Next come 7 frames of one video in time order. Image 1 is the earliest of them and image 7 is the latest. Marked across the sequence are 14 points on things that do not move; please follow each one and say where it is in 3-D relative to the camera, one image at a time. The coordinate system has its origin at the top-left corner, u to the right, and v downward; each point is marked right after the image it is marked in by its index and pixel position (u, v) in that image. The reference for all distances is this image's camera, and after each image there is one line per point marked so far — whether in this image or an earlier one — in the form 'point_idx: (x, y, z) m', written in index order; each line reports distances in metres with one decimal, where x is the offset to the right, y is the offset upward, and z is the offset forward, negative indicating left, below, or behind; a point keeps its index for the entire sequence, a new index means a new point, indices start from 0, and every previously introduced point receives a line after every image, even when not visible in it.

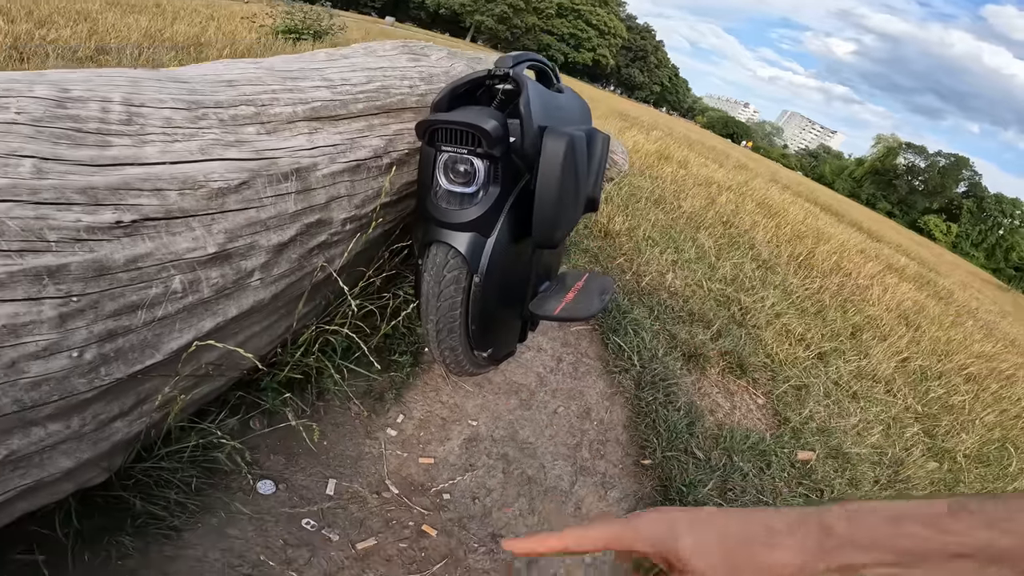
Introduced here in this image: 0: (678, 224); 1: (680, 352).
0: (+1.1, +0.5, +4.0) m
1: (+0.7, -0.3, +2.5) m
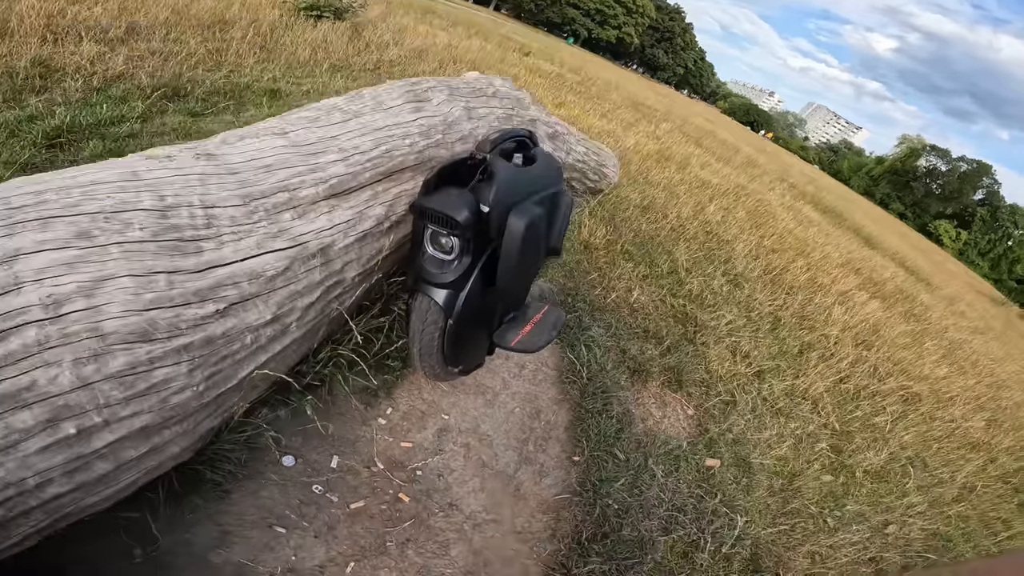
0: (+1.1, +0.4, +4.4) m
1: (+0.6, -0.4, +3.0) m
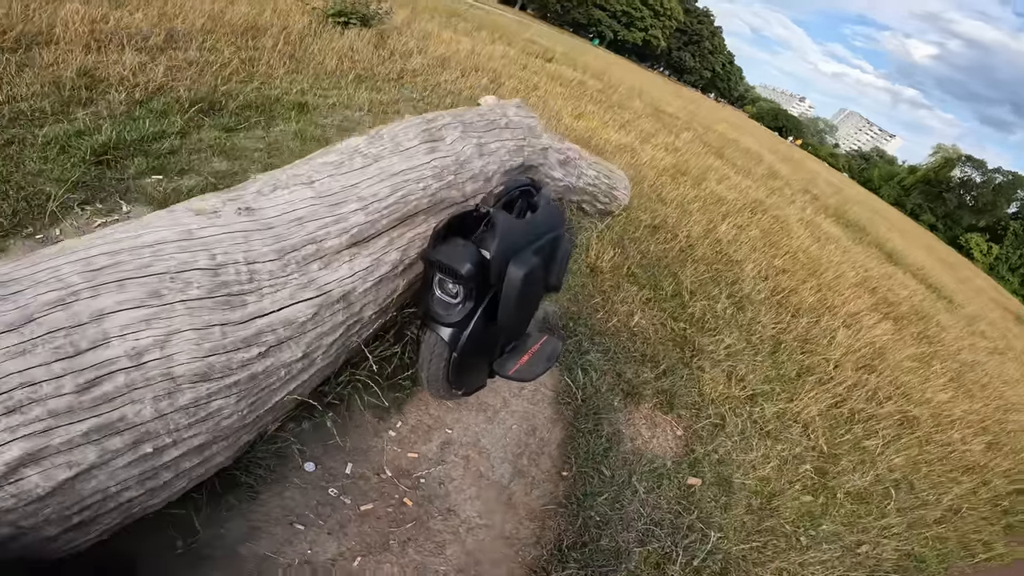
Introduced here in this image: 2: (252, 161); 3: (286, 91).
0: (+1.2, +0.3, +4.6) m
1: (+0.6, -0.5, +3.2) m
2: (-1.5, +0.7, +3.4) m
3: (-1.9, +1.6, +5.0) m
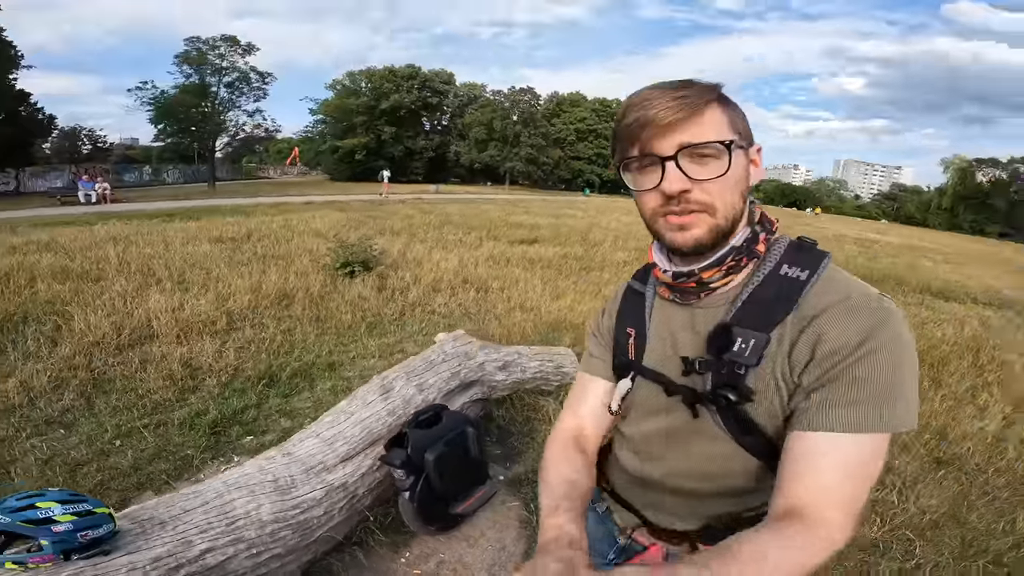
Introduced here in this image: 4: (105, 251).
0: (+1.0, -1.1, +6.1) m
1: (+0.4, -1.6, +4.5) m
2: (-1.8, -1.1, +5.2) m
3: (-2.2, -0.8, +7.0) m
4: (-7.7, +0.7, +11.8) m
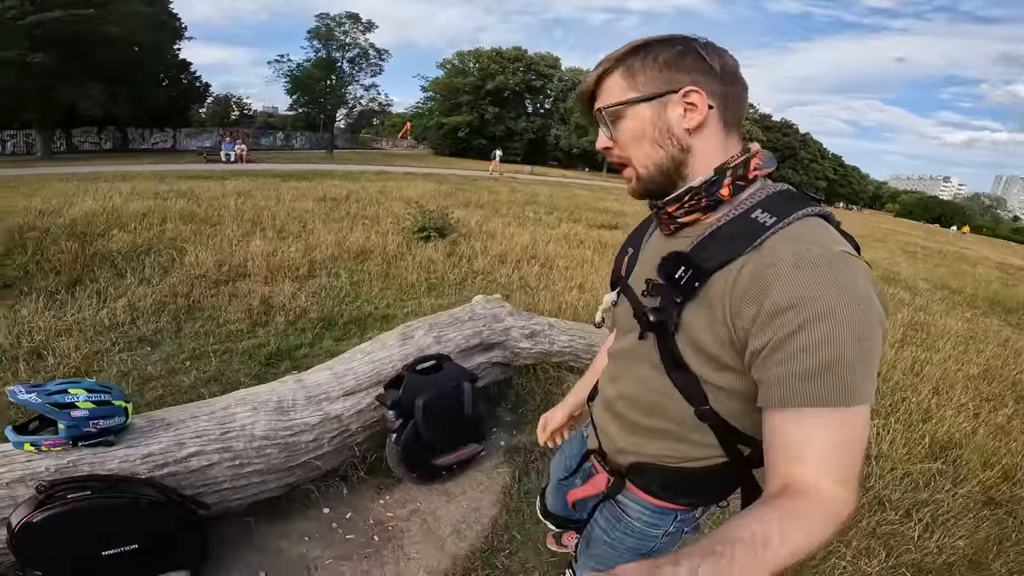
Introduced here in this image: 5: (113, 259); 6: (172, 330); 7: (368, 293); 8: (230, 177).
0: (+1.3, -0.9, +6.3) m
1: (+0.5, -1.4, +4.8) m
2: (-1.5, -0.6, +5.8) m
3: (-1.7, -0.2, +7.6) m
4: (-6.2, +1.9, +13.1) m
5: (-5.4, +0.4, +8.2) m
6: (-3.8, -0.4, +6.7) m
7: (-1.9, -0.1, +8.2) m
8: (-9.2, +3.6, +19.8) m
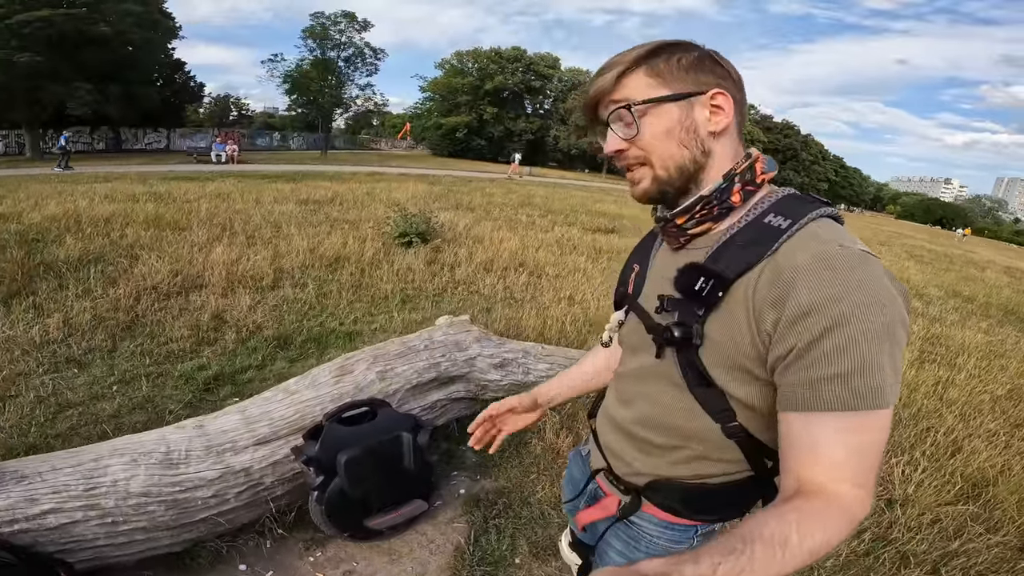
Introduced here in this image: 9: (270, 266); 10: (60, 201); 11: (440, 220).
0: (+1.1, -1.1, +5.6) m
1: (+0.3, -1.5, +4.1) m
2: (-1.8, -0.8, +5.1) m
3: (-1.9, -0.4, +6.9) m
4: (-6.5, +1.8, +12.4) m
5: (-5.6, +0.2, +7.5) m
6: (-4.0, -0.6, +6.0) m
7: (-2.2, -0.2, +7.5) m
8: (-9.4, +3.5, +19.1) m
9: (-3.3, +0.3, +8.3) m
10: (-8.2, +1.6, +11.0) m
11: (-1.5, +1.4, +12.8) m
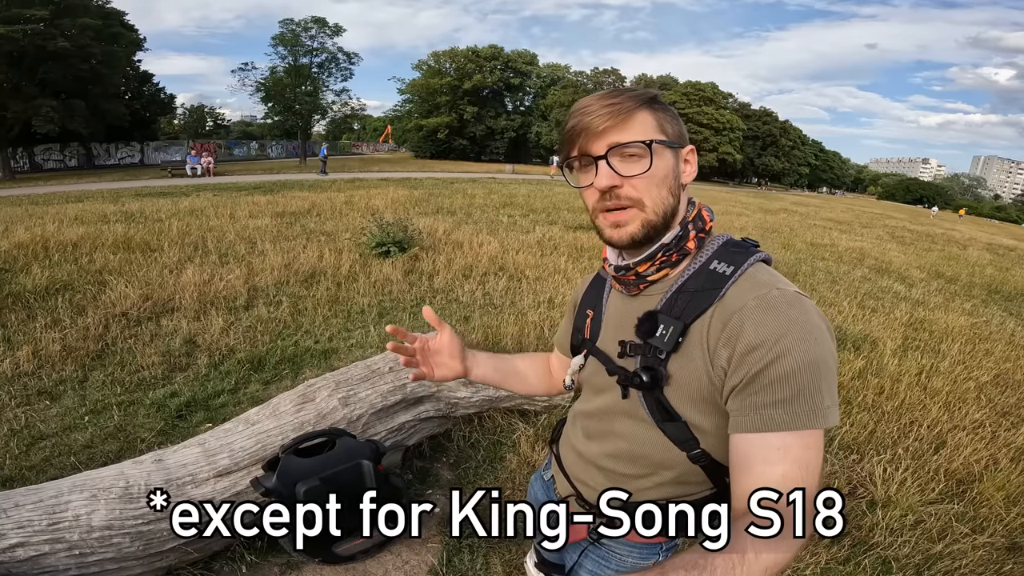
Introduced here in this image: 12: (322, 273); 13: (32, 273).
0: (+0.9, -1.1, +5.6) m
1: (+0.1, -1.6, +4.1) m
2: (-2.0, -1.0, +5.0) m
3: (-2.2, -0.6, +6.9) m
4: (-6.9, +1.4, +12.2) m
5: (-5.9, -0.1, +7.4) m
6: (-4.2, -0.9, +5.9) m
7: (-2.4, -0.4, +7.4) m
8: (-10.0, +3.0, +18.9) m
9: (-3.6, 0.0, +8.2) m
10: (-8.6, +1.1, +10.8) m
11: (-1.9, +1.3, +12.7) m
12: (-2.9, +0.2, +9.1) m
13: (-6.3, +0.2, +8.0) m
